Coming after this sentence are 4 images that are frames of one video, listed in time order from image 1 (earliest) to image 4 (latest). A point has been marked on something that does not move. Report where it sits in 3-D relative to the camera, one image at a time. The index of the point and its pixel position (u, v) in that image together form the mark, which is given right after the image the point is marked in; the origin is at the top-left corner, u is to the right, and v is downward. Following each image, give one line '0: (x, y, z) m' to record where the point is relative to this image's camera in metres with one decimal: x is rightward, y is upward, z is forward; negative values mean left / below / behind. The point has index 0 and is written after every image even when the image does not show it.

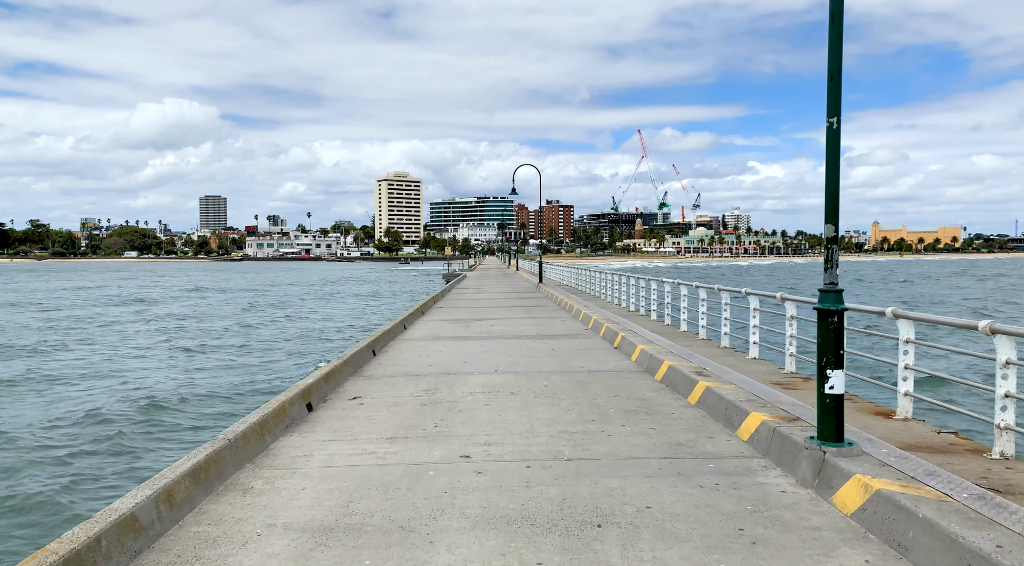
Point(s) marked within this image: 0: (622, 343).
0: (+1.9, -1.1, +13.2) m
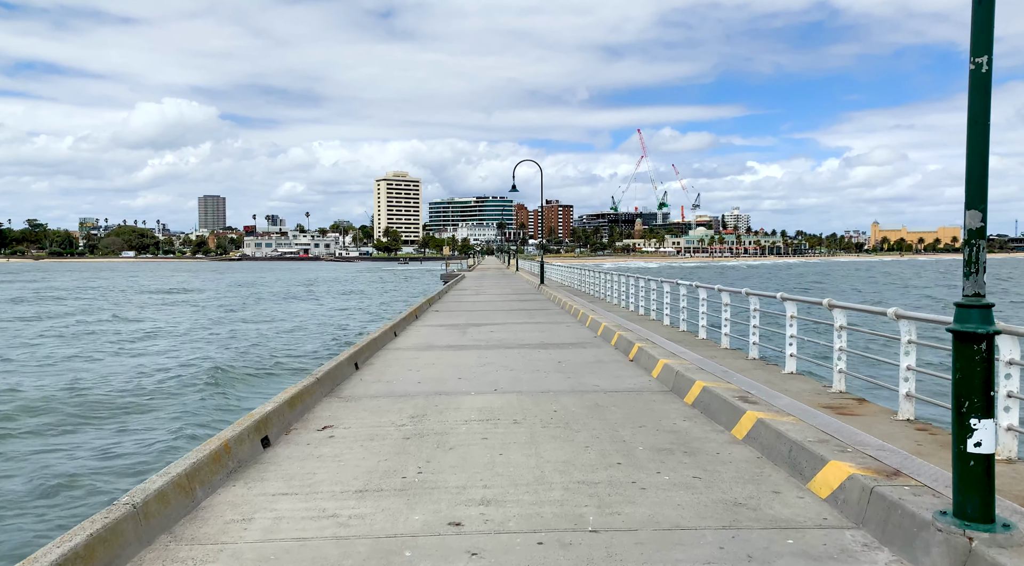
0: (+2.0, -1.1, +11.6) m
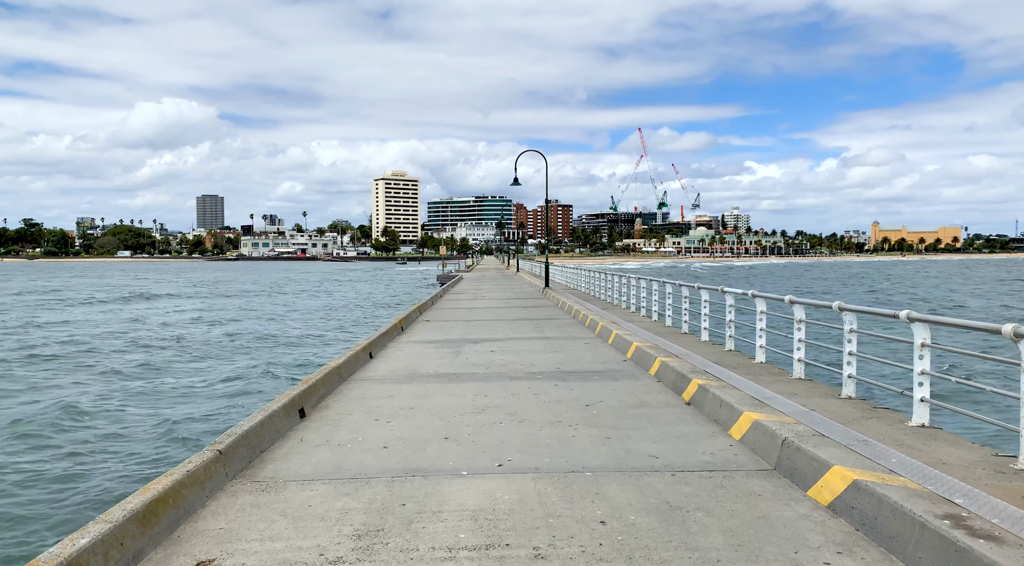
0: (+2.1, -1.3, +8.2) m
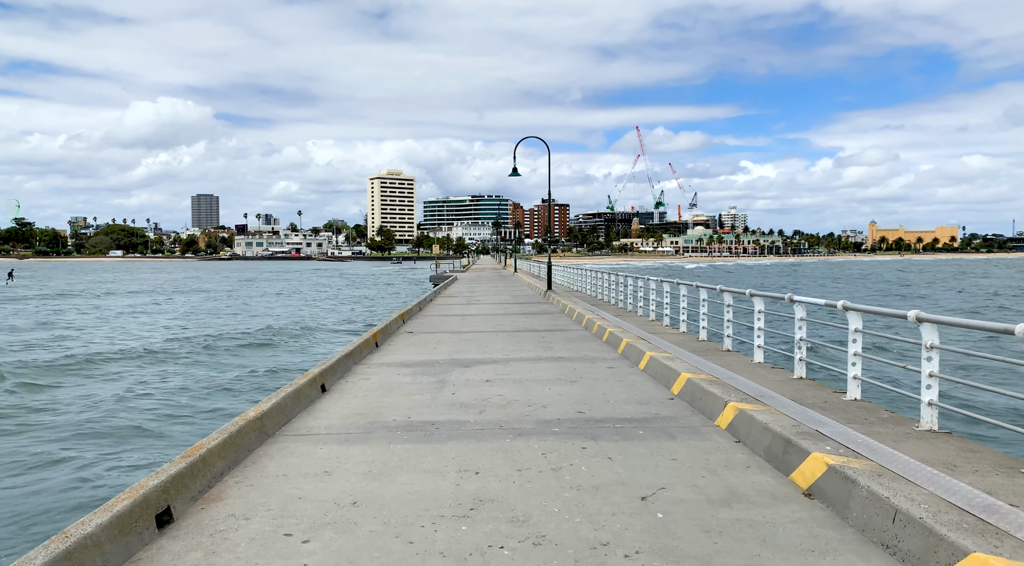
0: (+2.1, -1.4, +4.8) m
